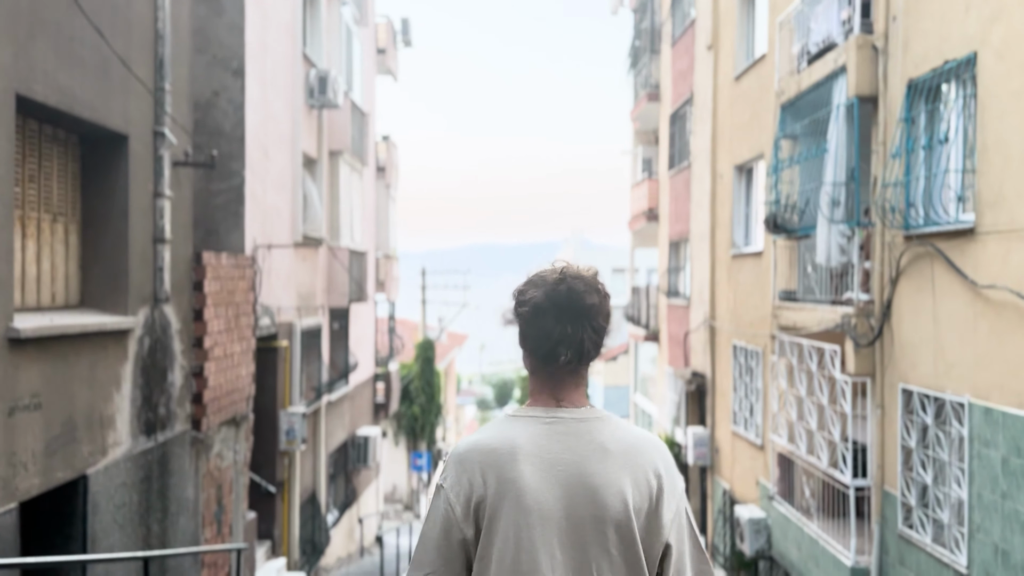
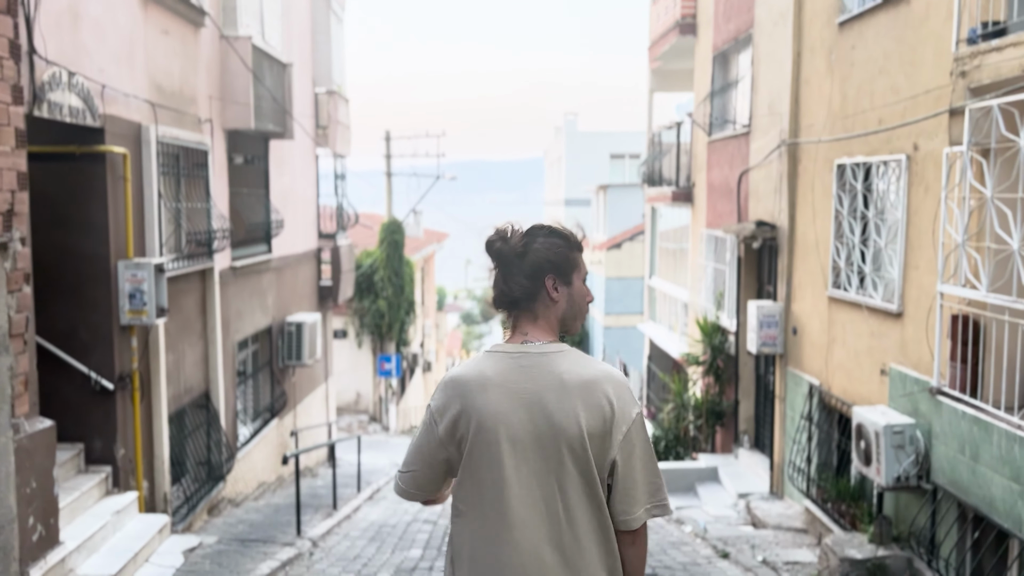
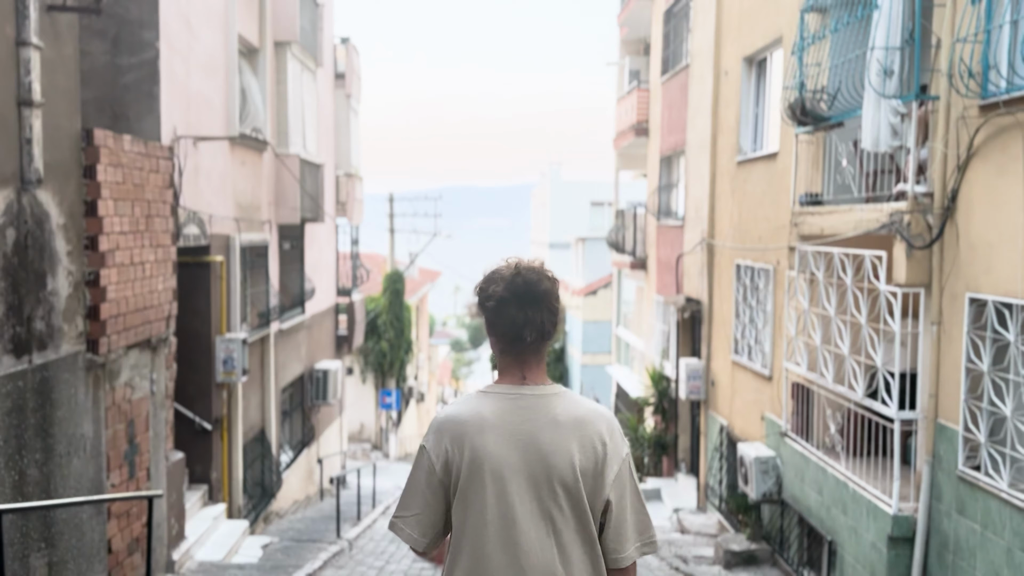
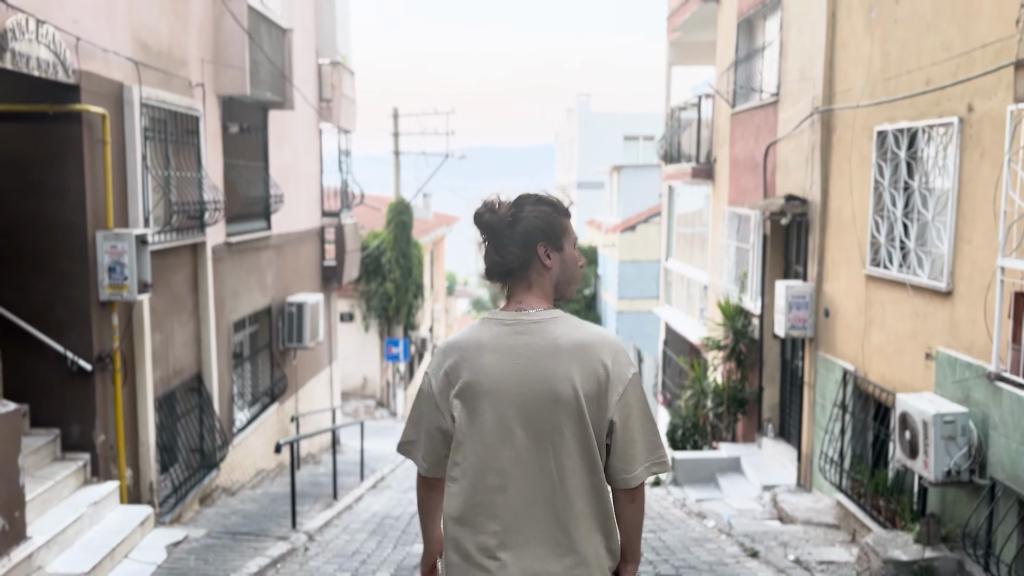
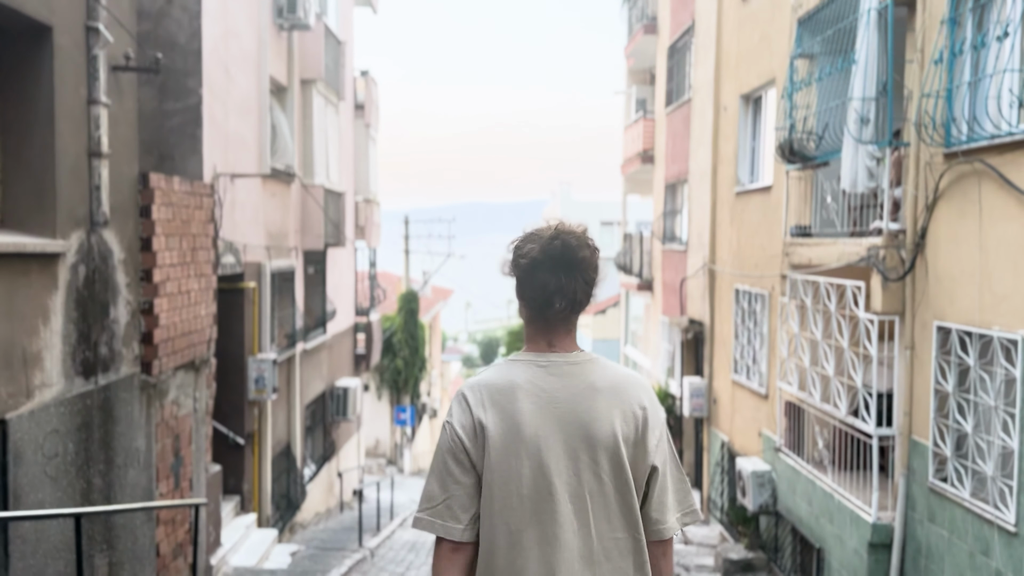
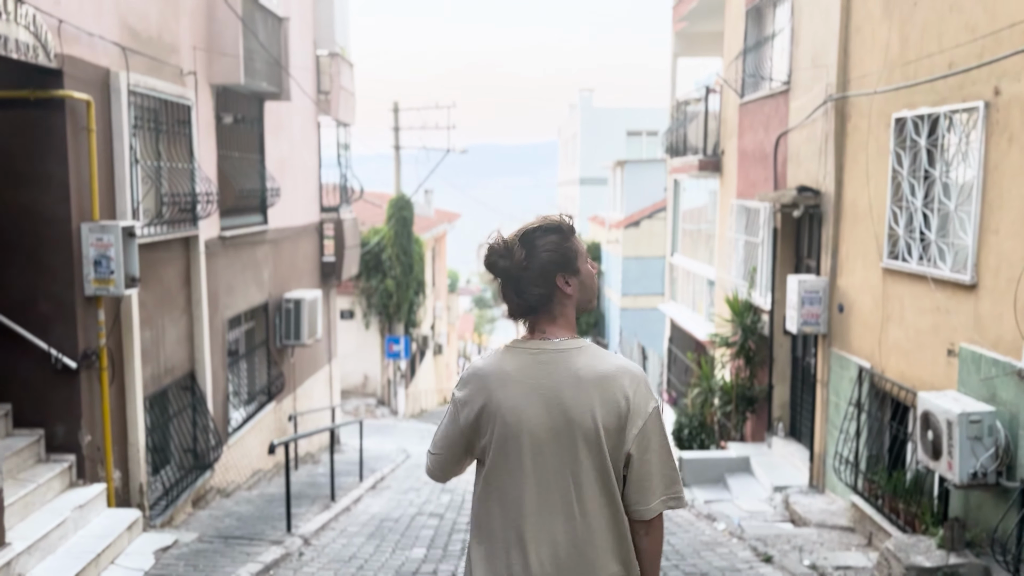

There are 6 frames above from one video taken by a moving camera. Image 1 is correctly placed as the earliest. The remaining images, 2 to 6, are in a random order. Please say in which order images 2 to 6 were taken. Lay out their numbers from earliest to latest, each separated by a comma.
5, 3, 2, 4, 6
